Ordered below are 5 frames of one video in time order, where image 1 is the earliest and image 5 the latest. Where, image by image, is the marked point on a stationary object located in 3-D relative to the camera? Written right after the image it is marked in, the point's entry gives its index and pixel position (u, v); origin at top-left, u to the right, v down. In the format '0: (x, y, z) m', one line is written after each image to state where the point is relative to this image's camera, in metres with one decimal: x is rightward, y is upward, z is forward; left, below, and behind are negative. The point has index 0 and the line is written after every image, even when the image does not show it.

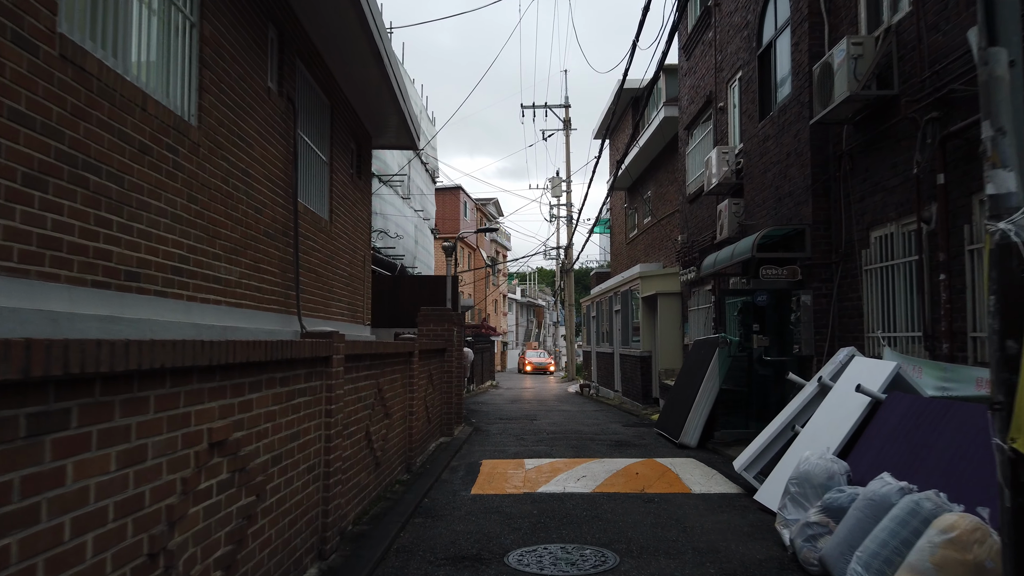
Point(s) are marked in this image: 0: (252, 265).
0: (-1.9, +0.2, +5.7) m
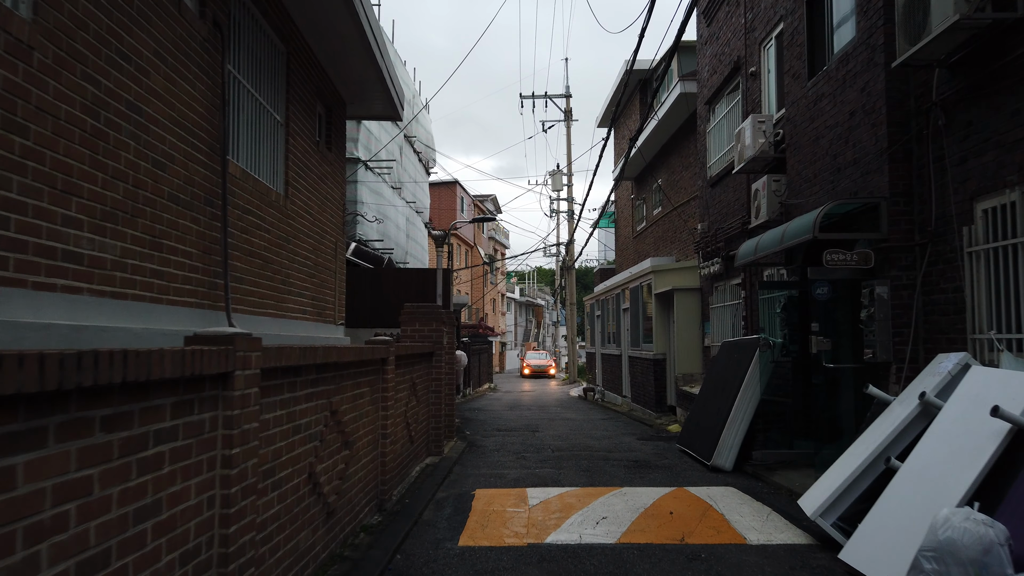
0: (-1.9, +0.2, +4.1) m
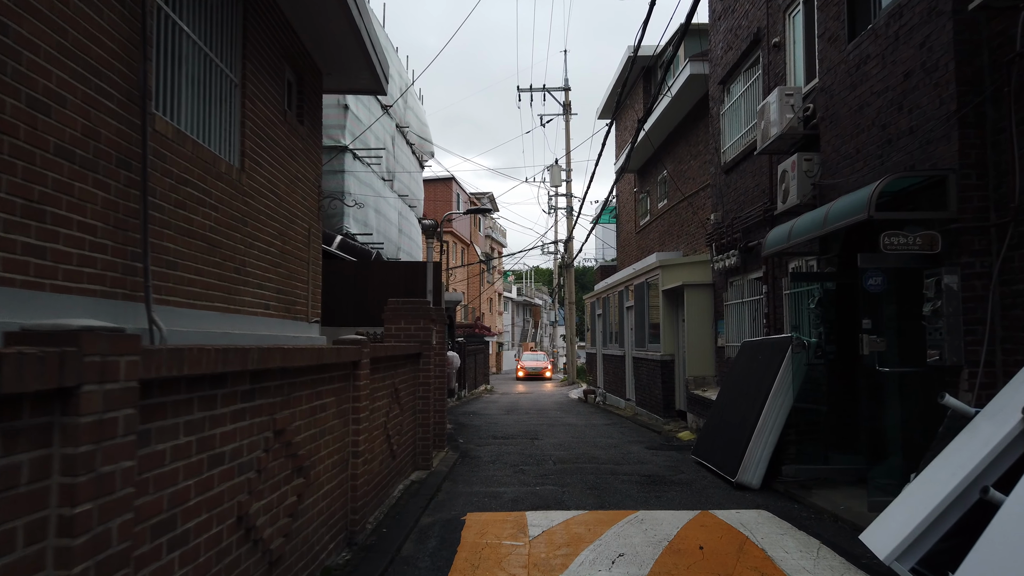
0: (-1.9, +0.3, +3.0) m
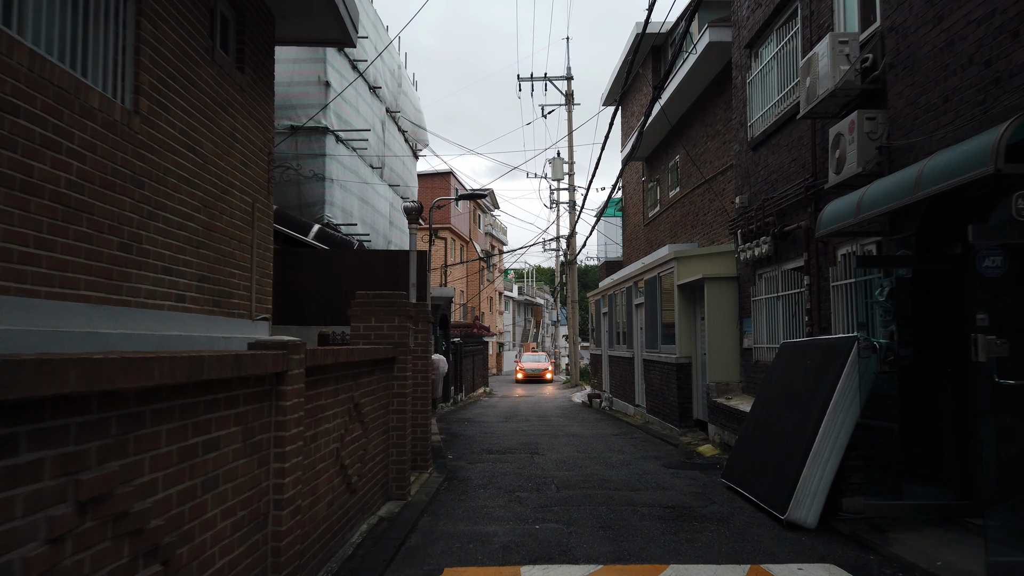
0: (-2.0, +0.4, +1.5) m
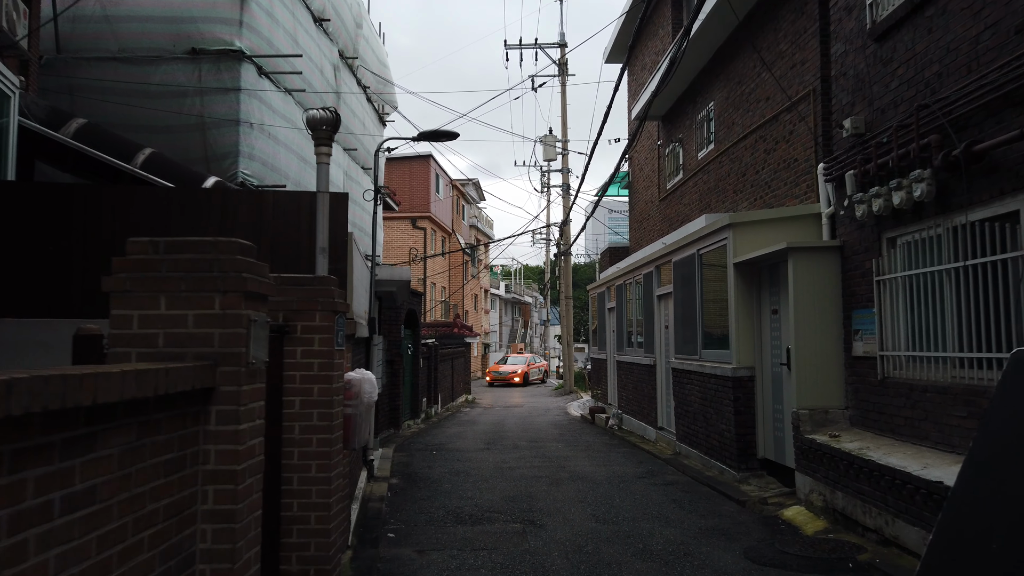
0: (-2.0, +0.6, -2.4) m
